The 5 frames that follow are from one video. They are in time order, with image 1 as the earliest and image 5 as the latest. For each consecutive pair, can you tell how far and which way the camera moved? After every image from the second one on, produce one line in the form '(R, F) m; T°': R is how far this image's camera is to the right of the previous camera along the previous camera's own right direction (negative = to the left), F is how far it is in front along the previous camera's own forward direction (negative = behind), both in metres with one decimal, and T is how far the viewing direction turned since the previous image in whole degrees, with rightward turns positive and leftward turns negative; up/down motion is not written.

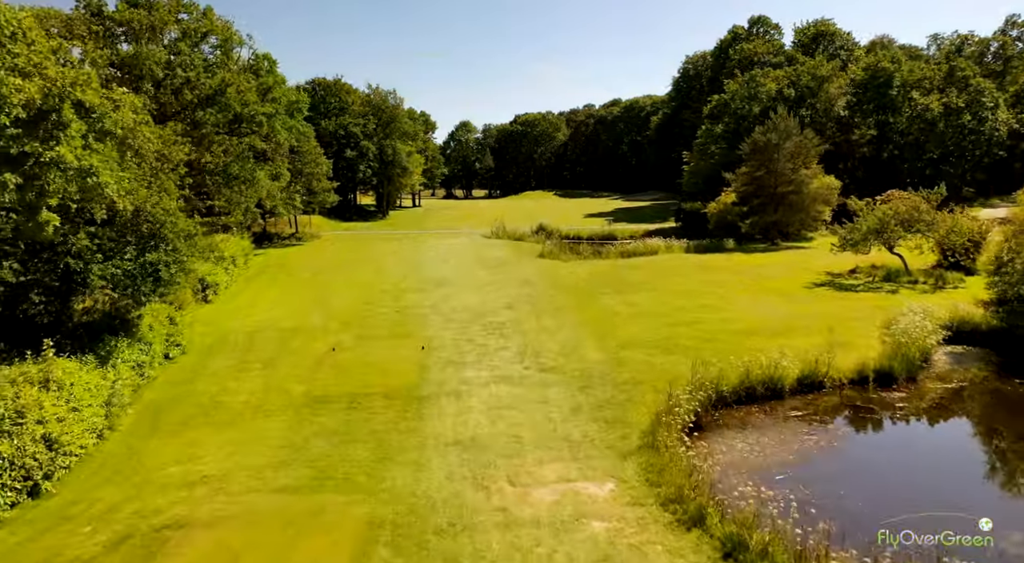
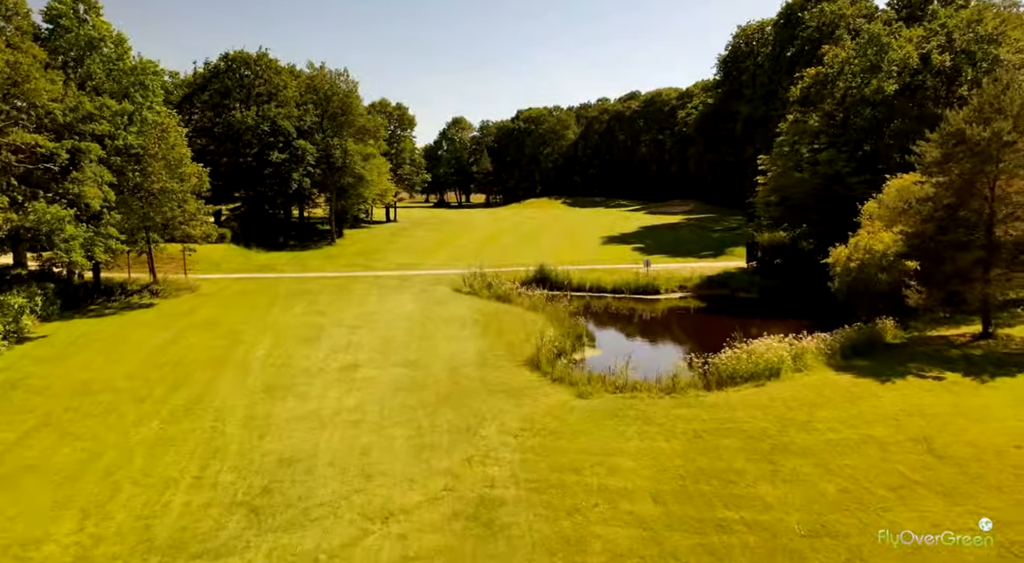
(+1.2, +18.9) m; -1°
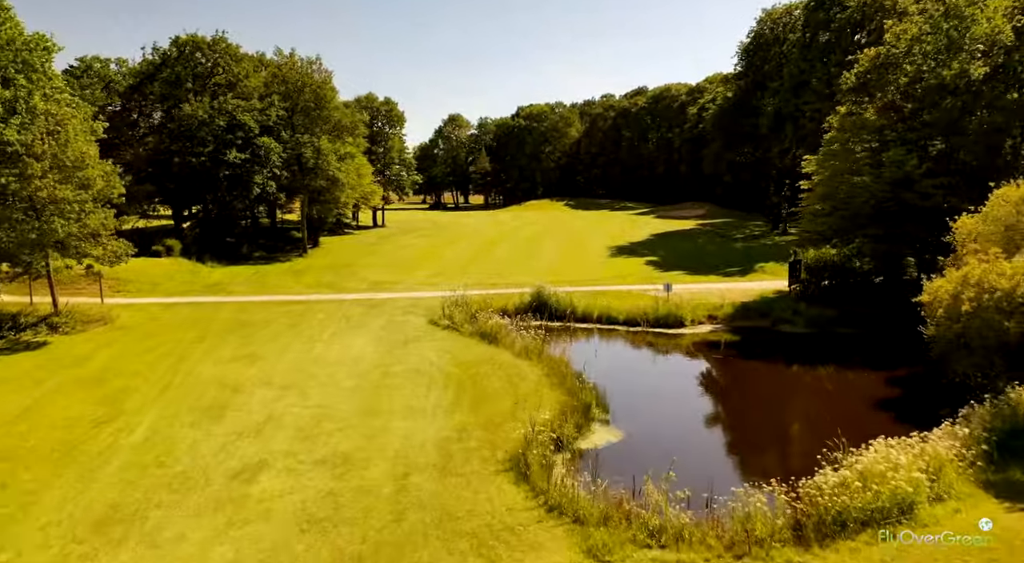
(+0.5, +6.5) m; 0°
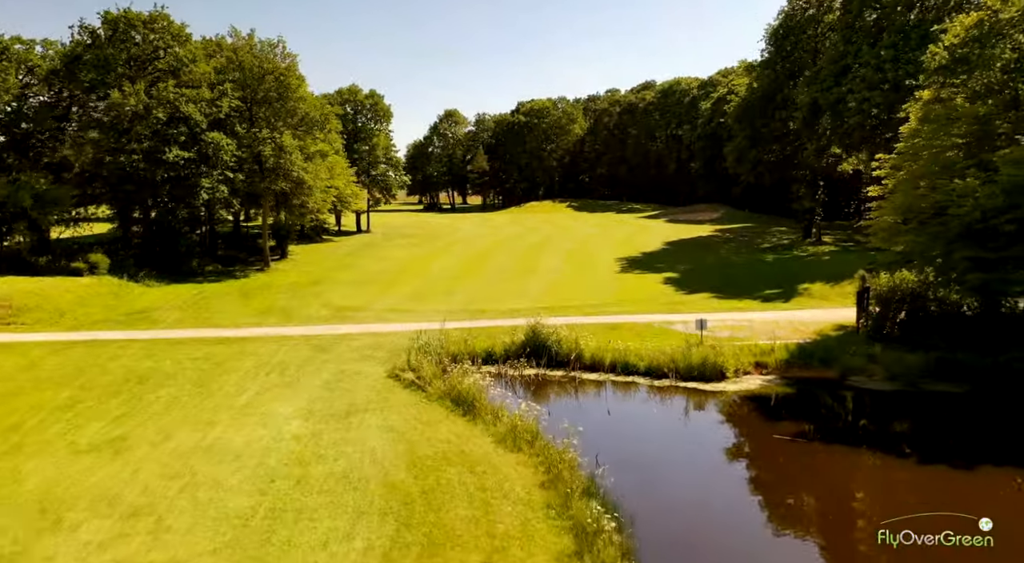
(+0.5, +6.8) m; 0°
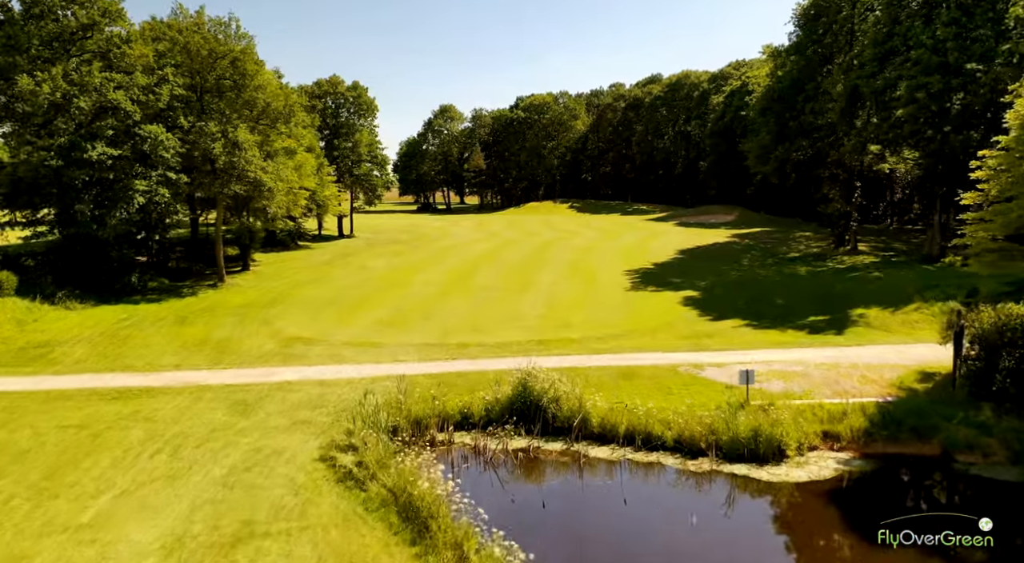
(+0.5, +5.8) m; 0°
